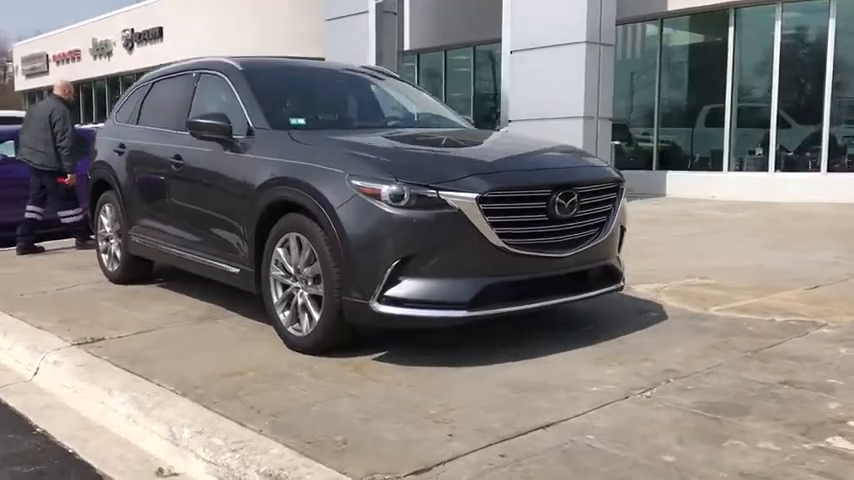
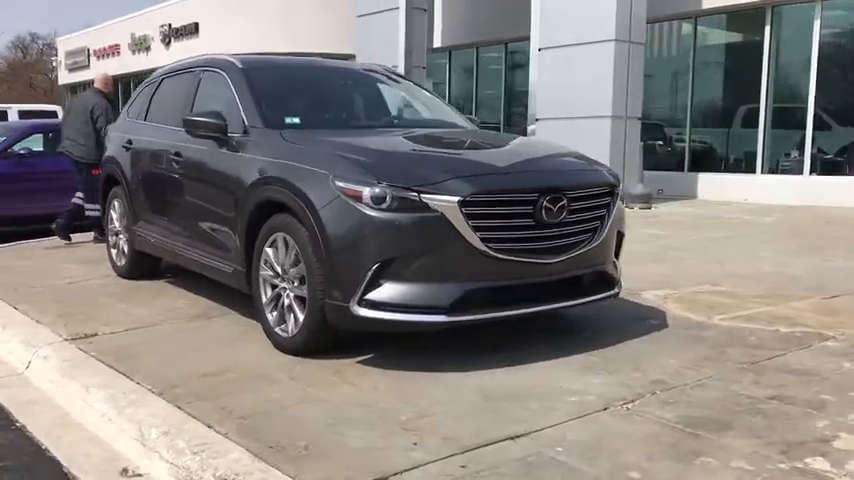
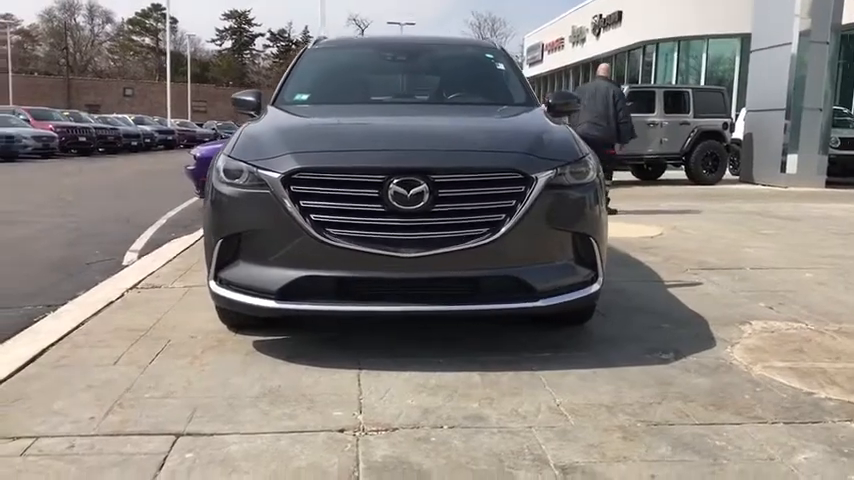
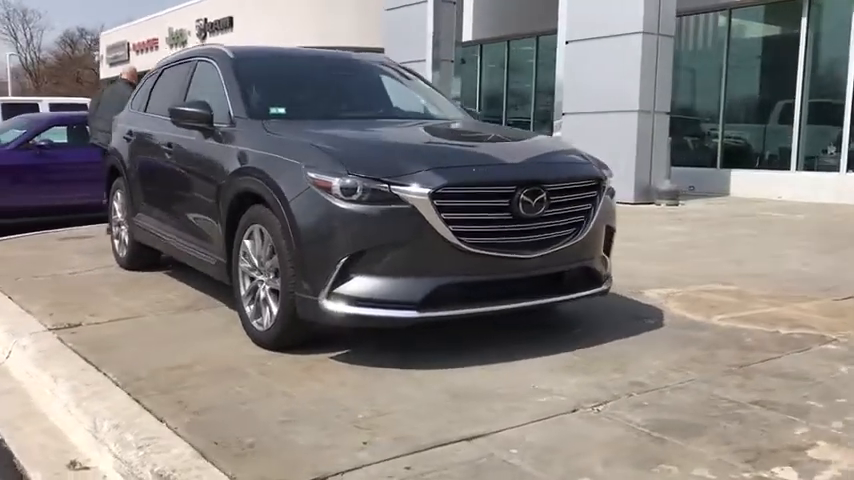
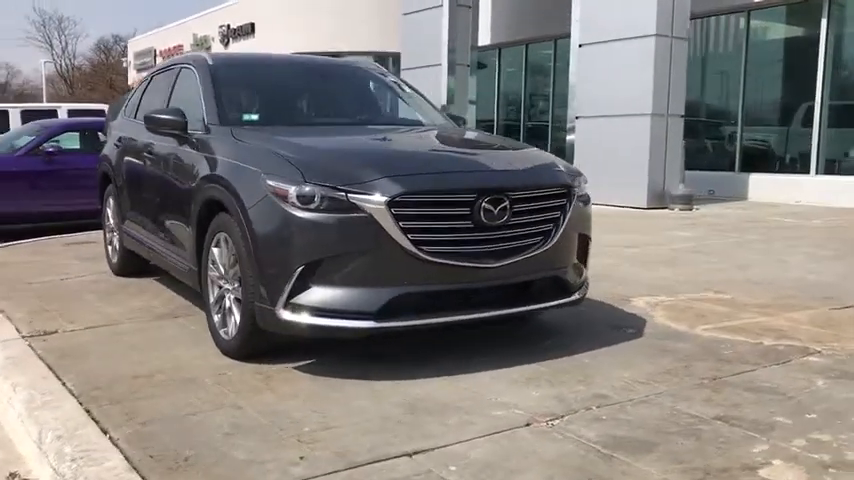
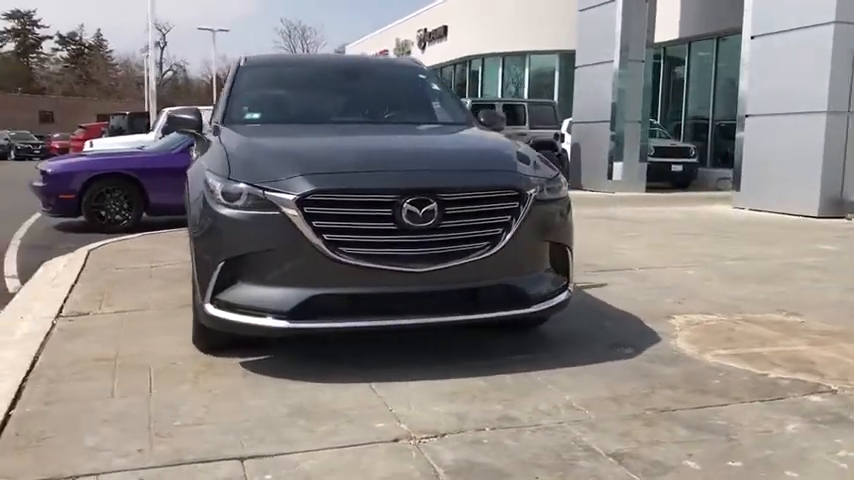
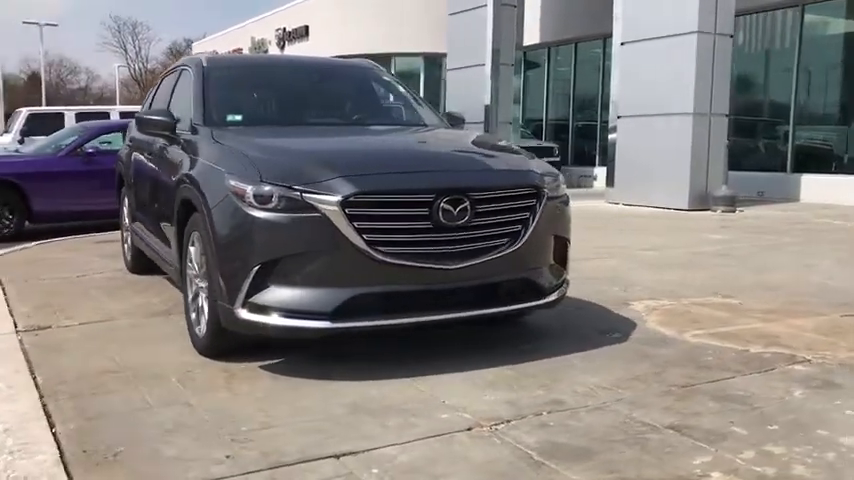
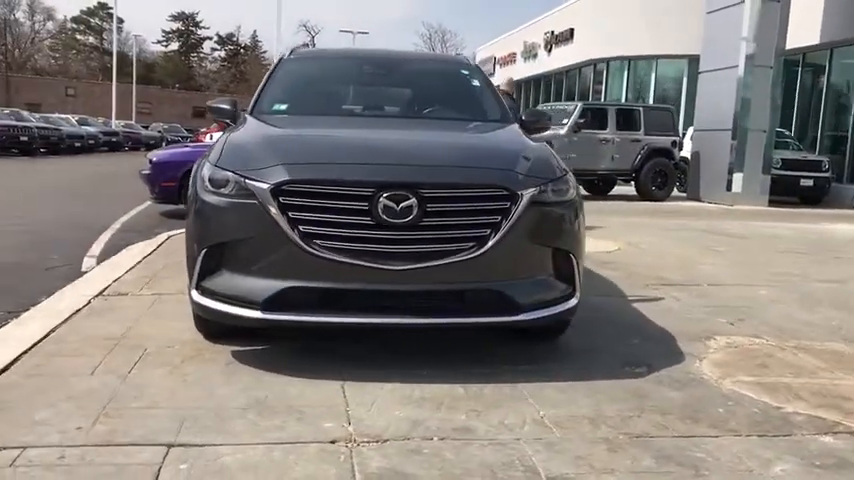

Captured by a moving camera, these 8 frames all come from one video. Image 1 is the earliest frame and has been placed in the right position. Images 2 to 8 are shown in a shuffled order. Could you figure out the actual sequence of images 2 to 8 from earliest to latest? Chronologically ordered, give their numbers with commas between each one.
2, 4, 5, 7, 6, 8, 3
